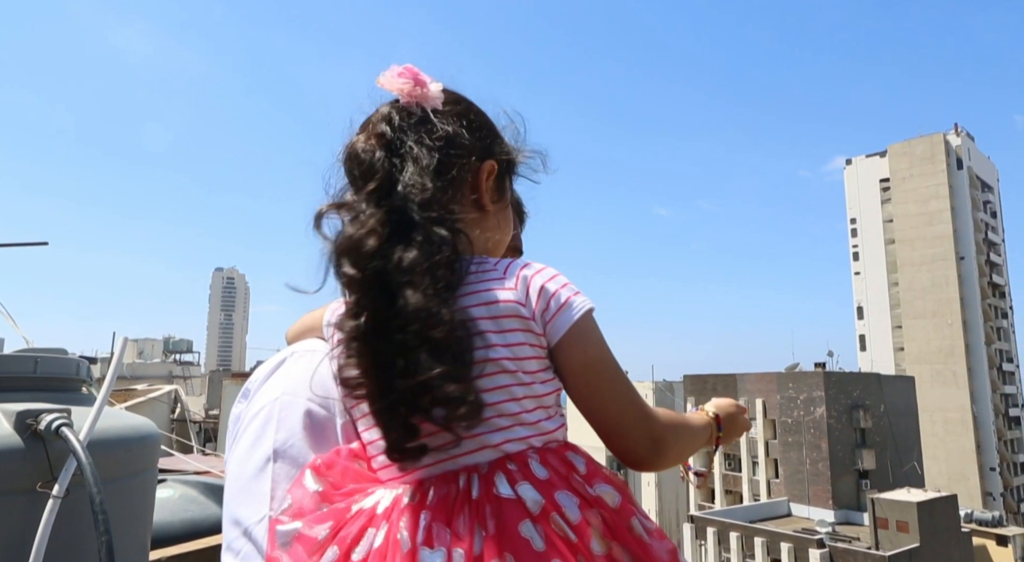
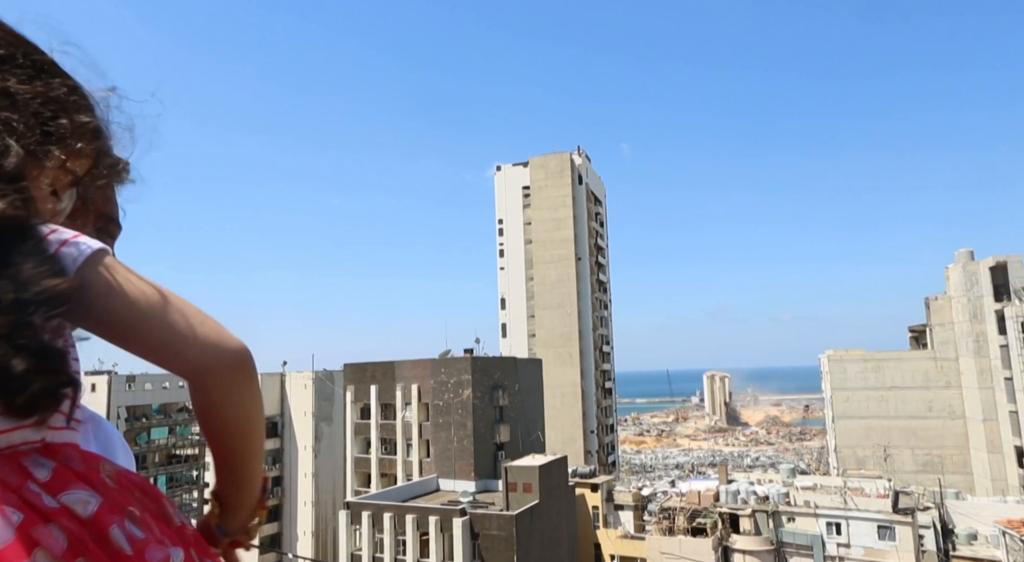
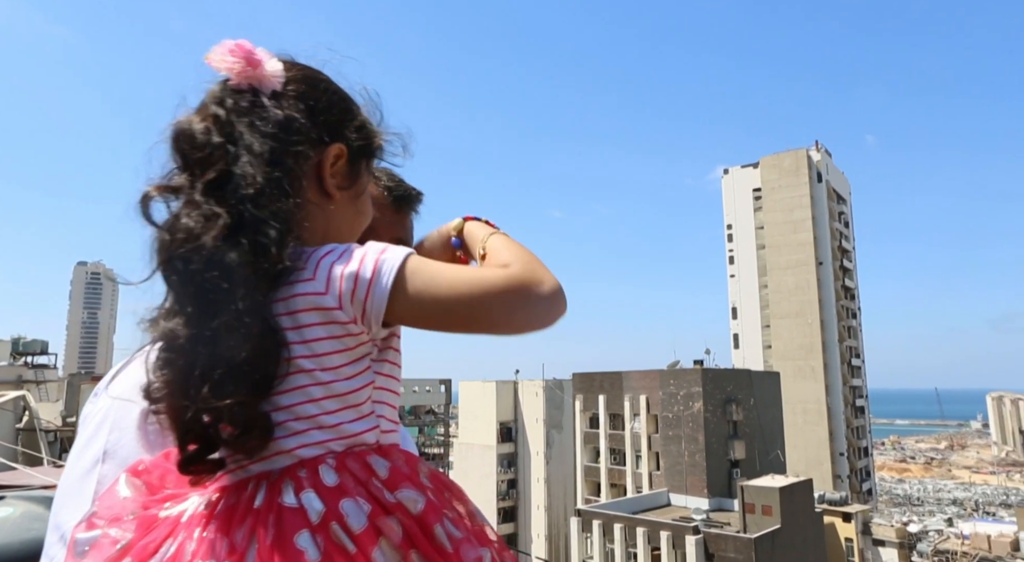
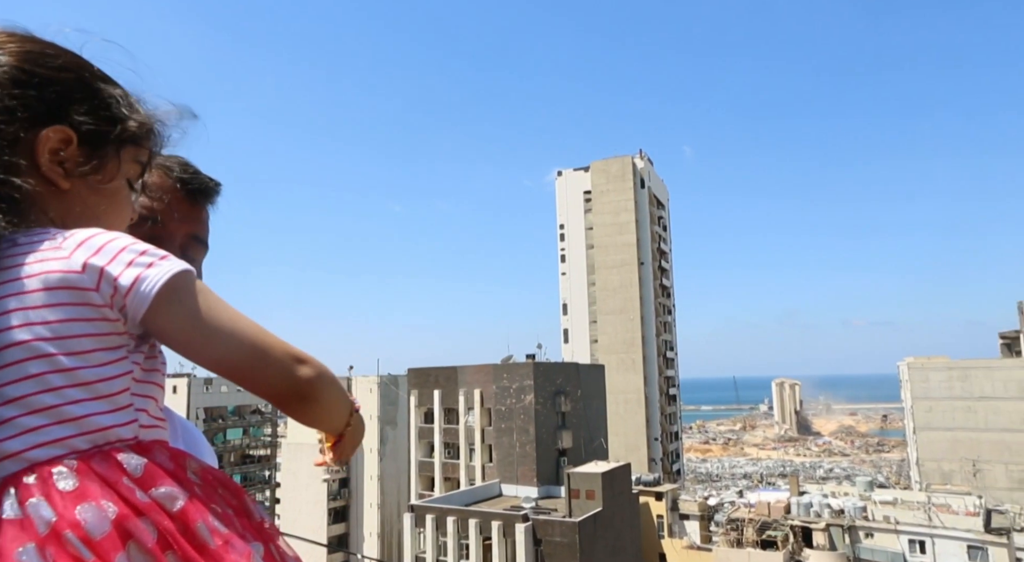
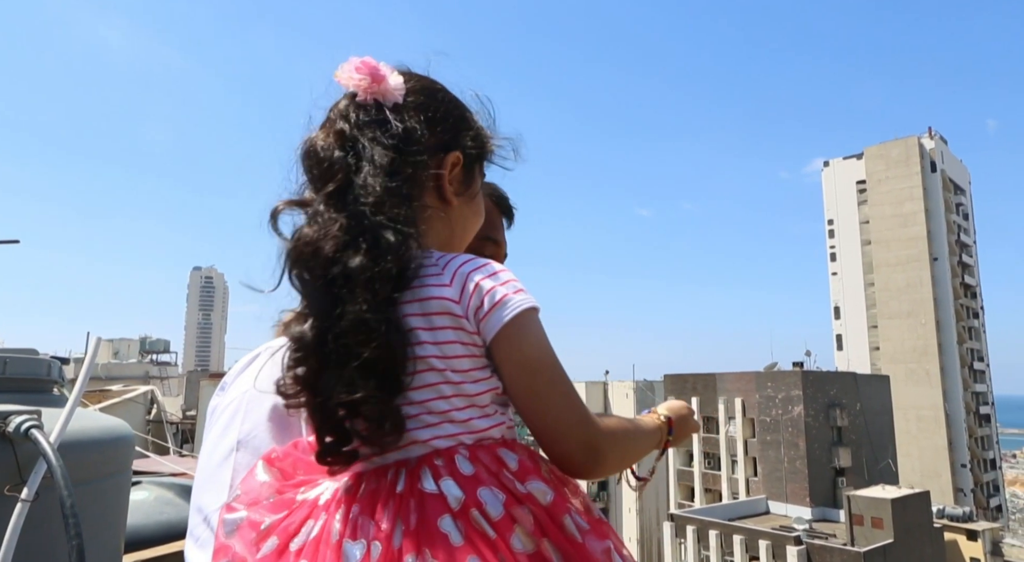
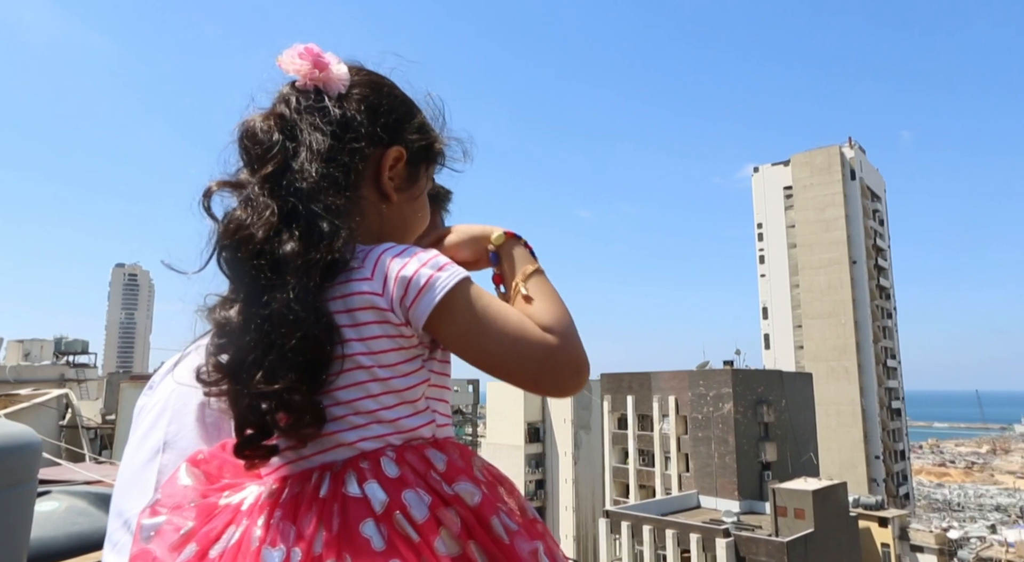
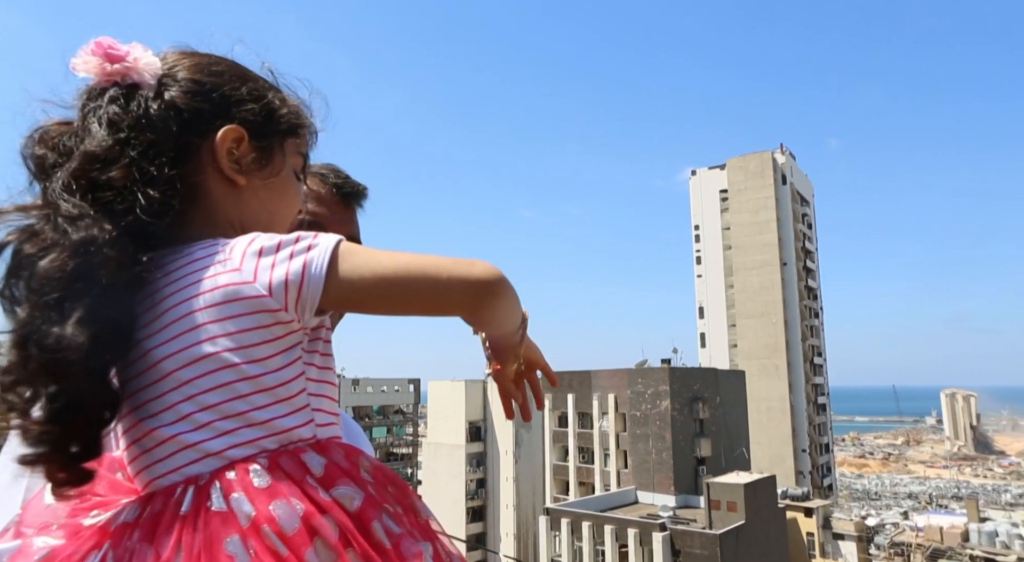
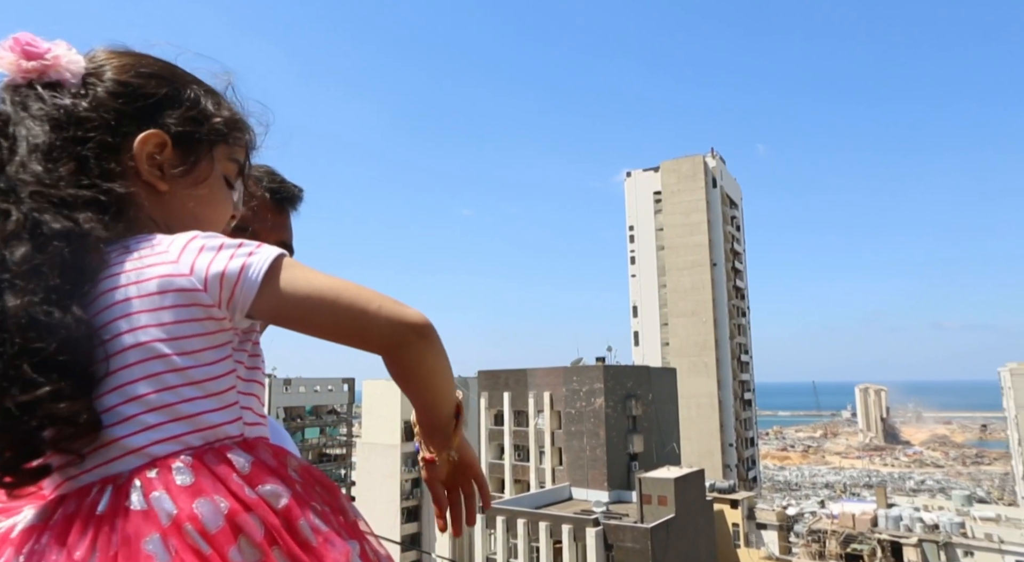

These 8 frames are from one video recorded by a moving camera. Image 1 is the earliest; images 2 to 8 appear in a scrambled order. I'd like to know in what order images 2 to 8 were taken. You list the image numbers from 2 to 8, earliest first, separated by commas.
5, 6, 3, 7, 8, 4, 2
